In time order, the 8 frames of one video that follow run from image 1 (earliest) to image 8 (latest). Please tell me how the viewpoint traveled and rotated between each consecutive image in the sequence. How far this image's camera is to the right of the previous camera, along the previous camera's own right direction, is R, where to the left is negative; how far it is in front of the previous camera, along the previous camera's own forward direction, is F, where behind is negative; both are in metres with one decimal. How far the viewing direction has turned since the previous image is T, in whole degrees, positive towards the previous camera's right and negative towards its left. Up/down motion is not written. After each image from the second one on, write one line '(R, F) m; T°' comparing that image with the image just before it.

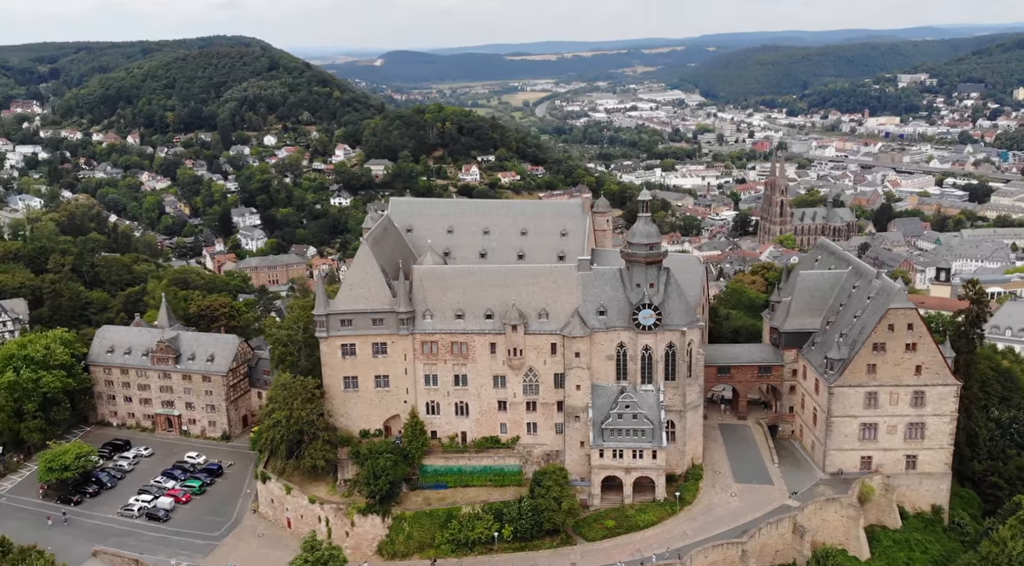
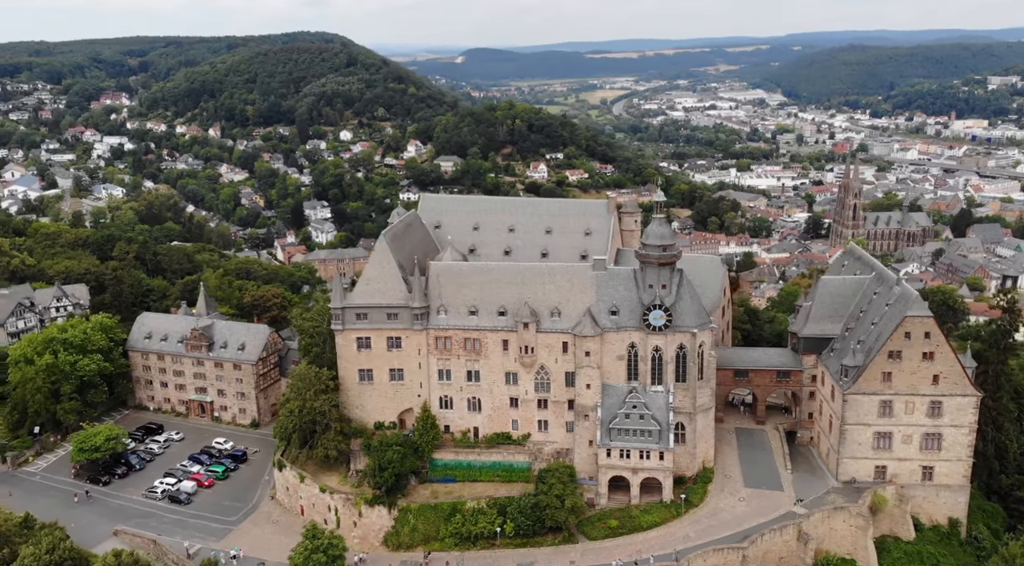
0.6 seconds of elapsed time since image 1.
(+4.8, +0.4) m; -5°
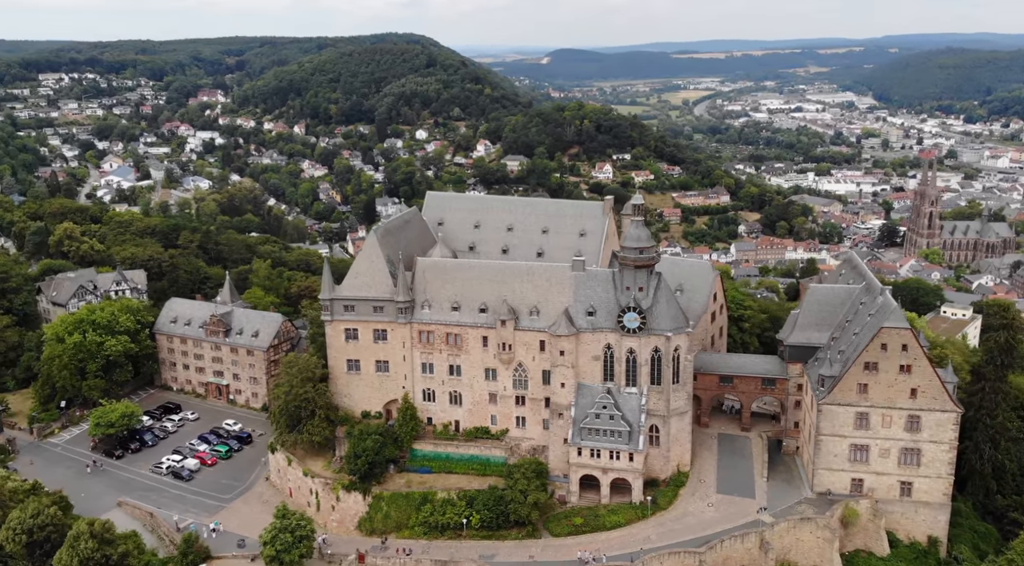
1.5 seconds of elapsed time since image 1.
(+8.1, -0.9) m; -6°
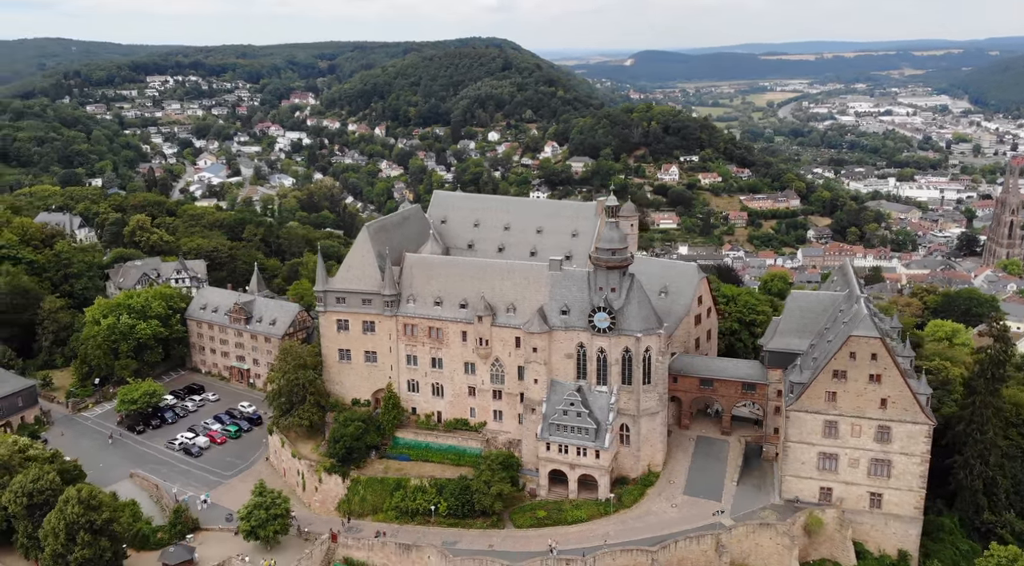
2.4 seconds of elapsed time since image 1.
(+8.6, -1.4) m; -6°
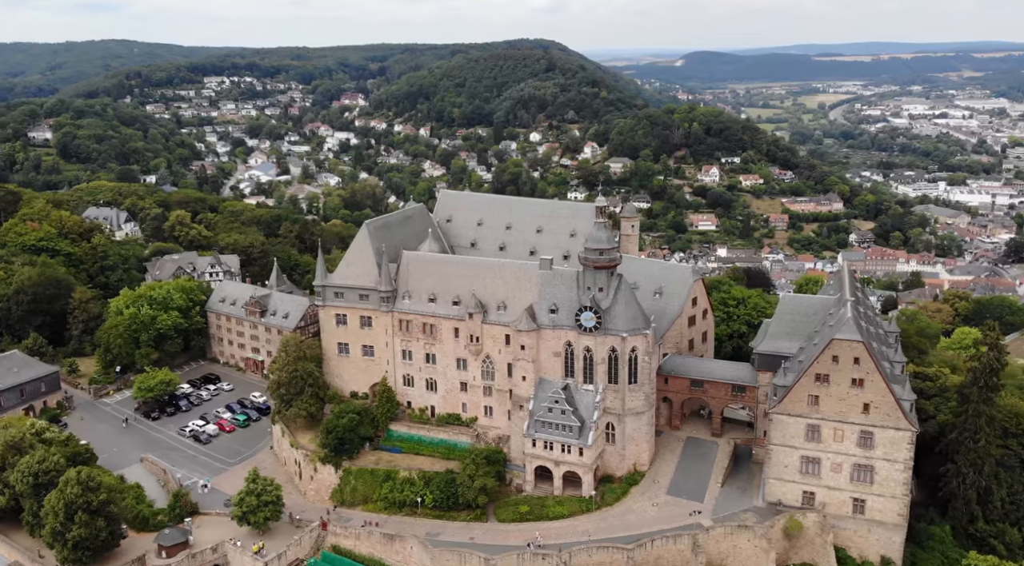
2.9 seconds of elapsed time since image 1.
(+4.8, -0.9) m; -4°
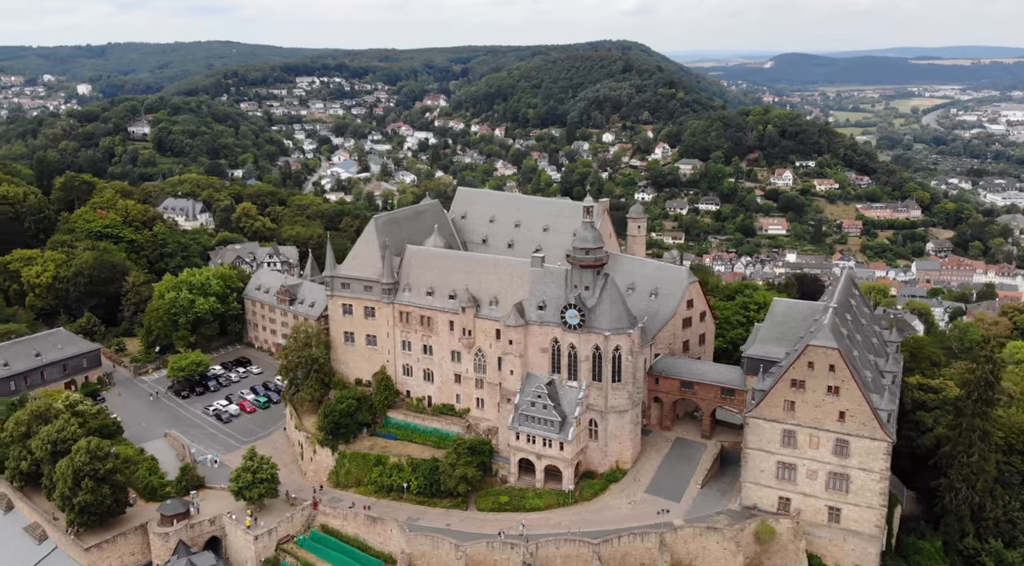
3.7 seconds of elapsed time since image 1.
(+7.7, -1.1) m; -6°
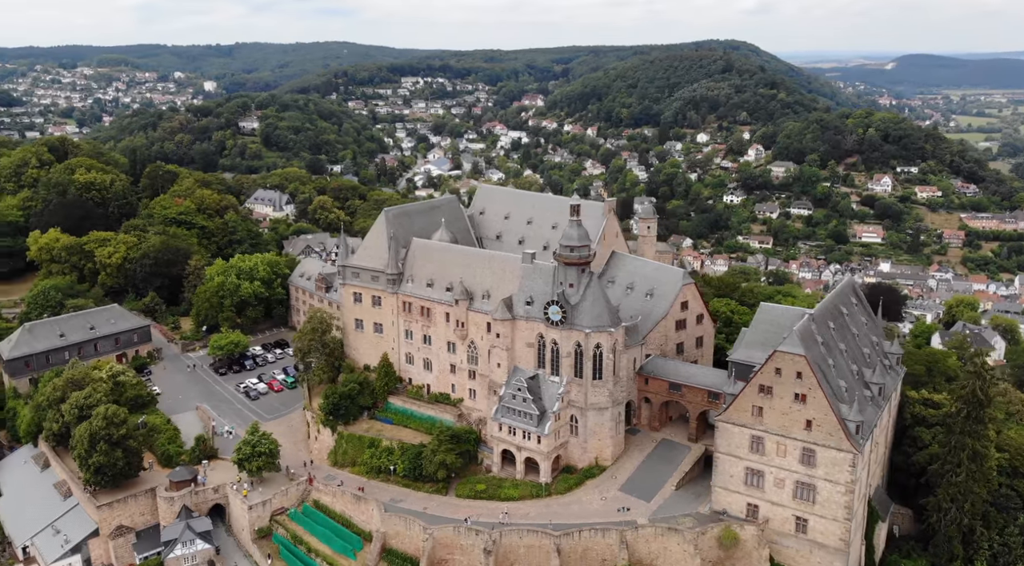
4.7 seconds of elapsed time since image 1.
(+9.8, -0.7) m; -8°
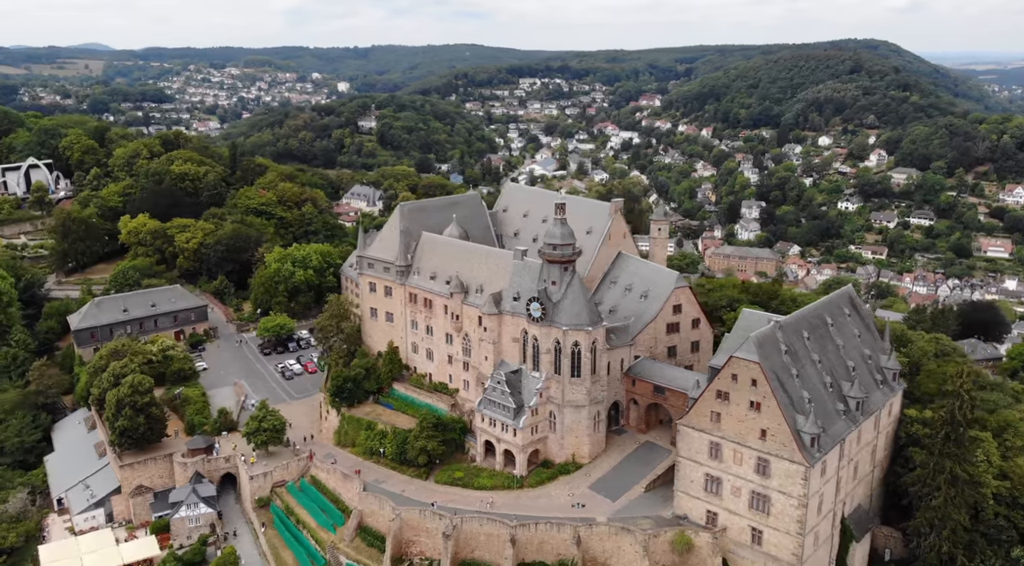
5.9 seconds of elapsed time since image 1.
(+11.8, 0.0) m; -9°
